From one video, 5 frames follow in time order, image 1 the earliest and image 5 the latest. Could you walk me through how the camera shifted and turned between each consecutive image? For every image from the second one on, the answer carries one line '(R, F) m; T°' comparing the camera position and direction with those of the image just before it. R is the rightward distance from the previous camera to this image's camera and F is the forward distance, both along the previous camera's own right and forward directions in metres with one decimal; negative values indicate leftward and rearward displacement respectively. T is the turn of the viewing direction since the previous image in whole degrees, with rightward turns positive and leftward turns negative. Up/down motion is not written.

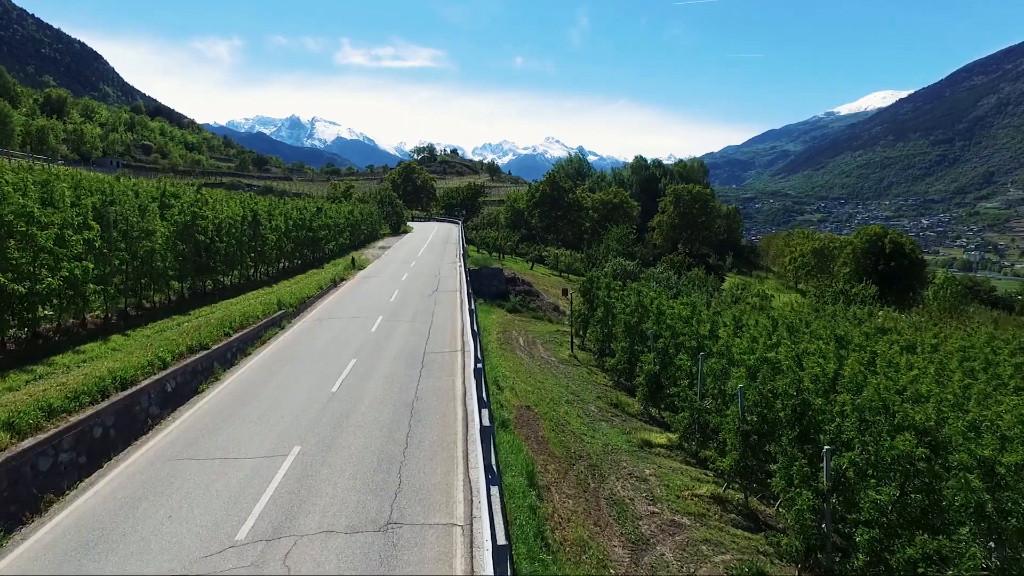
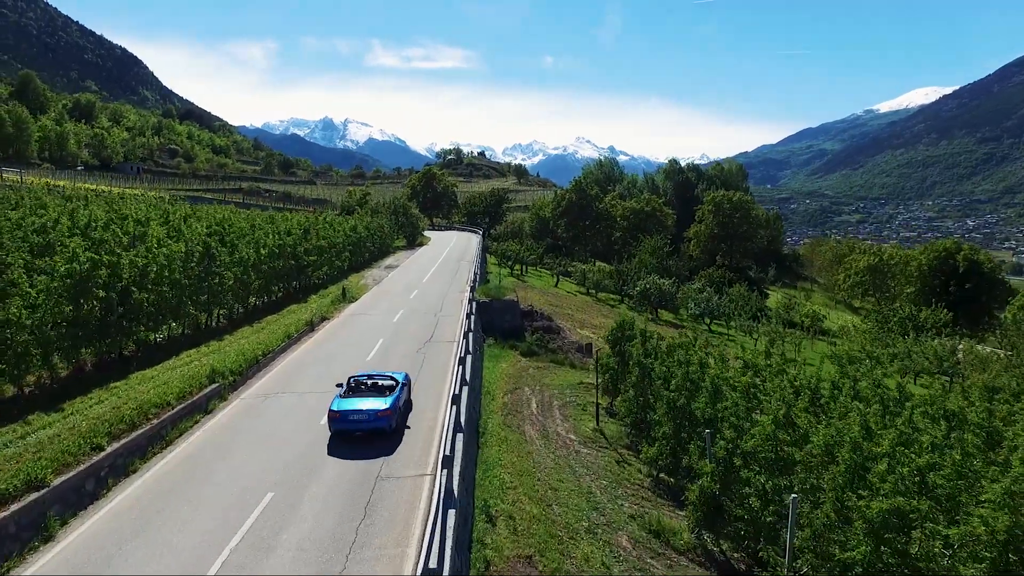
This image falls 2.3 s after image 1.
(+0.7, +6.1) m; -3°
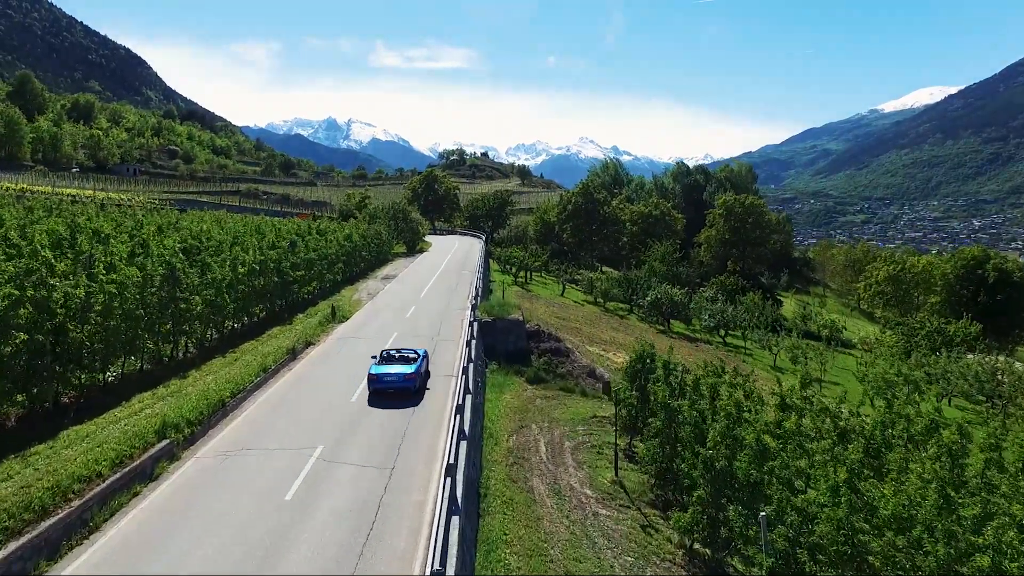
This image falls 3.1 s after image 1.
(-0.1, +3.0) m; 0°
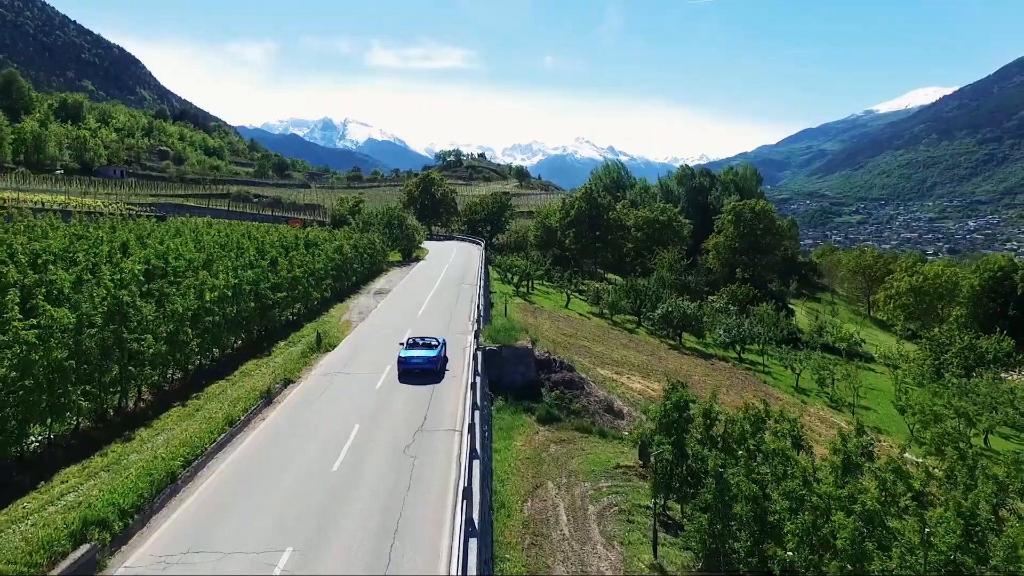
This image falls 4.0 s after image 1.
(-0.5, +3.5) m; 0°
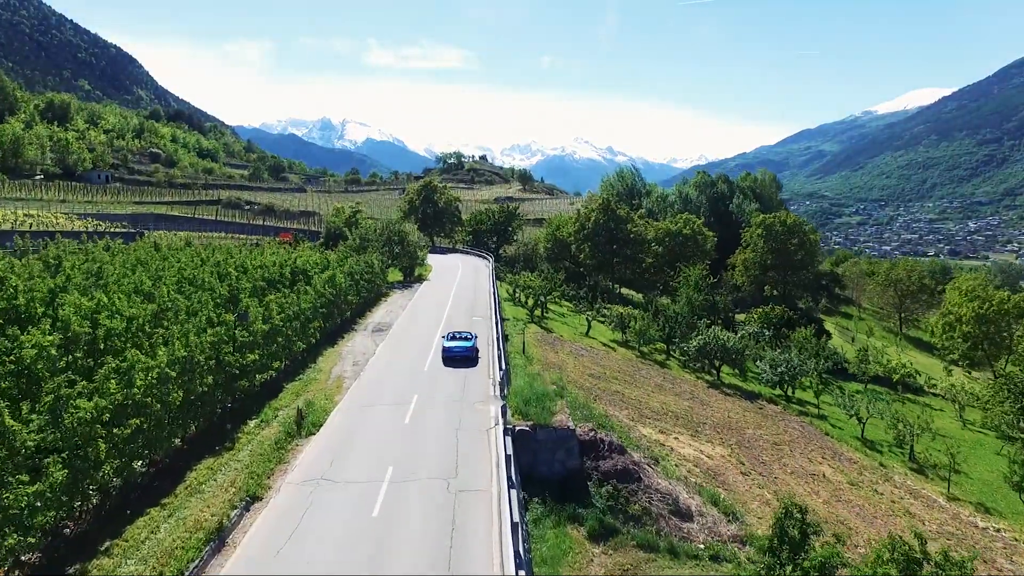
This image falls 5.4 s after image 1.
(-1.4, +6.5) m; 0°
